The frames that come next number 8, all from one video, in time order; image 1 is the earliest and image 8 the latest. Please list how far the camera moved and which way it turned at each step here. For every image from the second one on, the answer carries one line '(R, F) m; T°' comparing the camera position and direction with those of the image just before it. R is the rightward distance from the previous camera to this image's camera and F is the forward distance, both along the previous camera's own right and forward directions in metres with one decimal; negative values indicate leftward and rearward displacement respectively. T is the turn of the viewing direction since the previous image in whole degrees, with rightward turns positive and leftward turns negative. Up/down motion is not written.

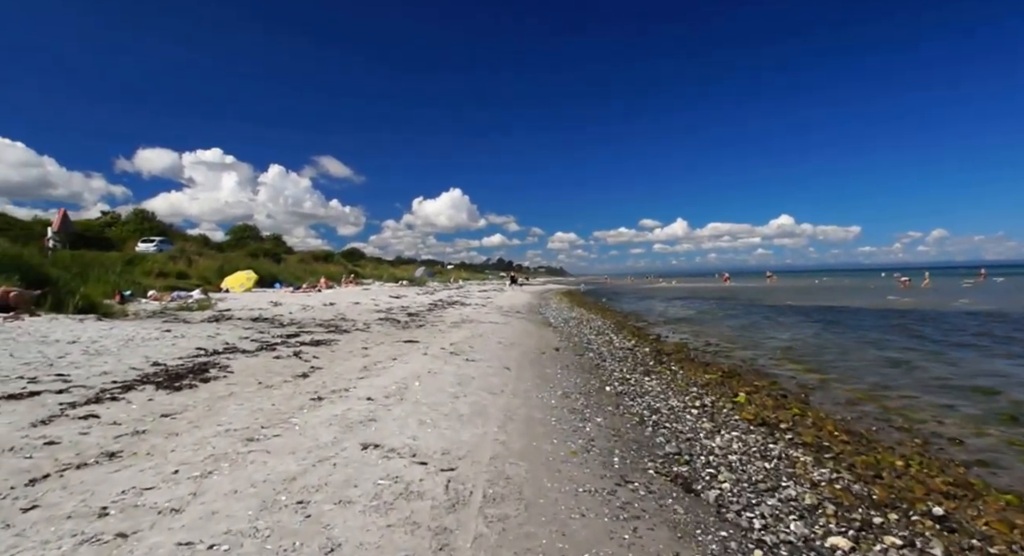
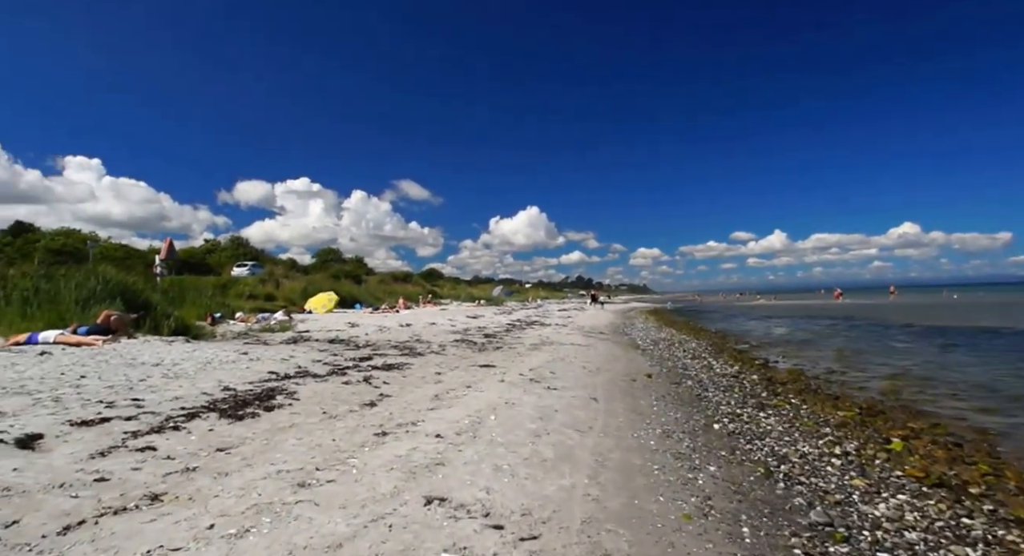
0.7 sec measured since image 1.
(-0.1, +1.0) m; -8°
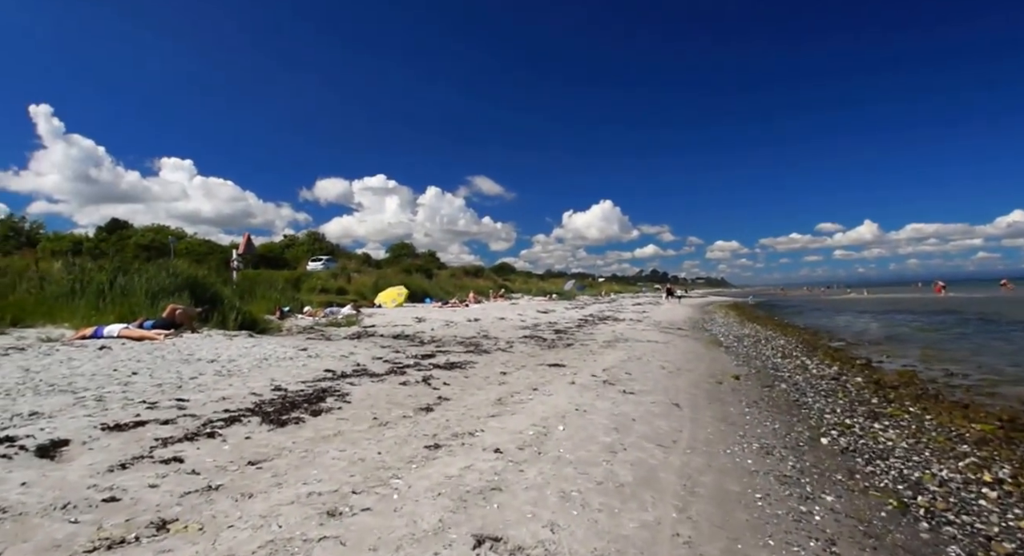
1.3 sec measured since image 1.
(0.0, +0.9) m; -7°
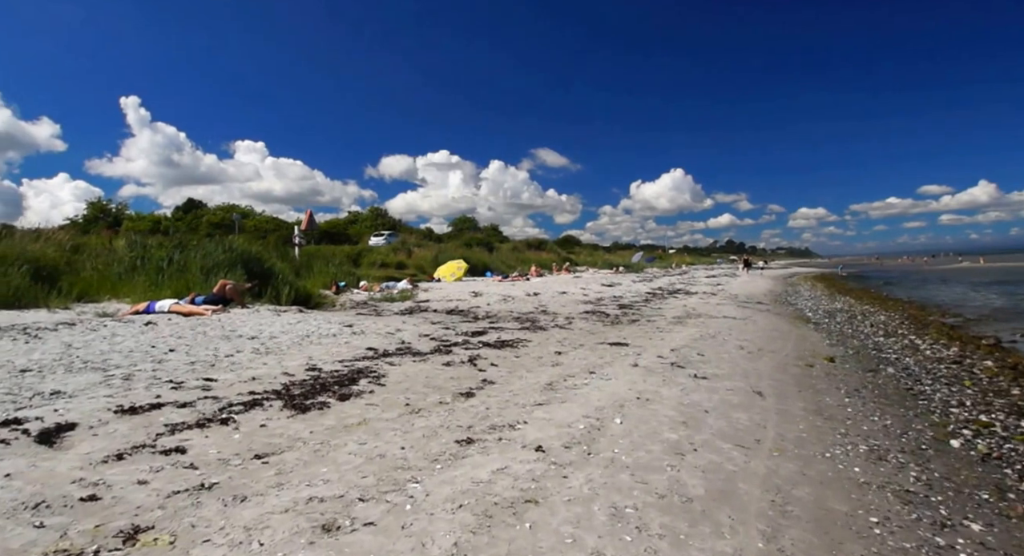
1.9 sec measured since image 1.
(+0.2, +0.9) m; -7°
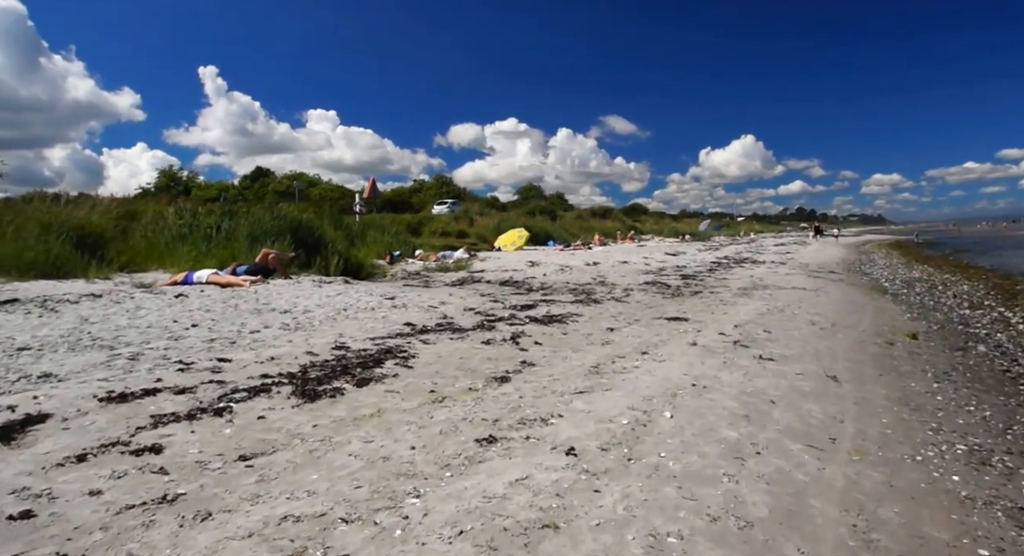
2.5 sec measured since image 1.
(+0.2, +0.7) m; -6°
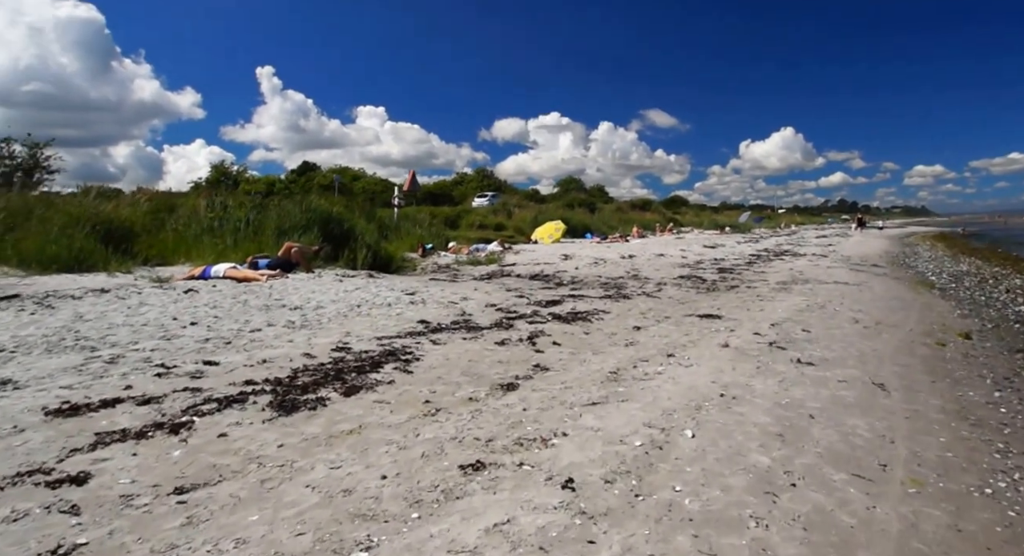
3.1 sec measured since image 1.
(+0.3, +0.6) m; -4°
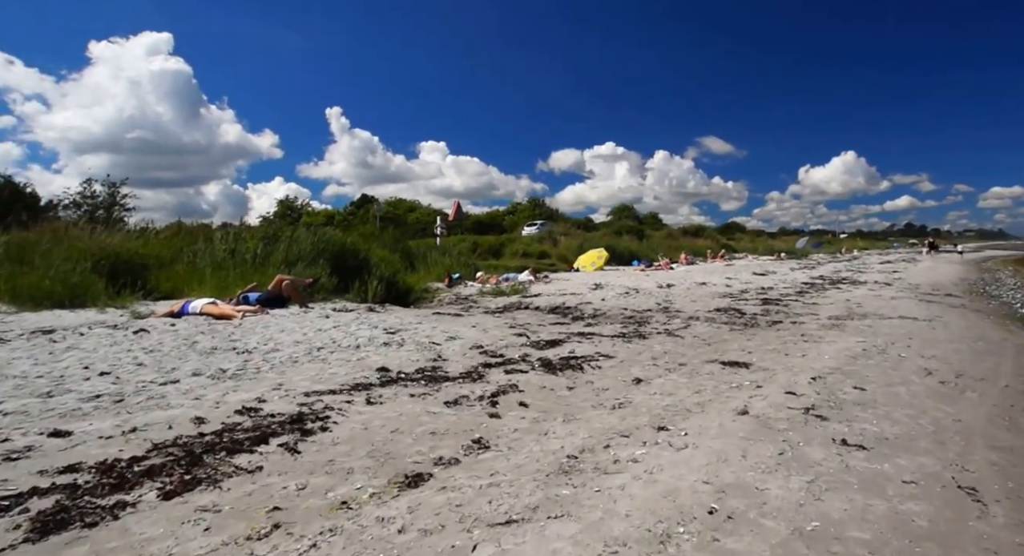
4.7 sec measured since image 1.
(+1.0, +1.4) m; -5°
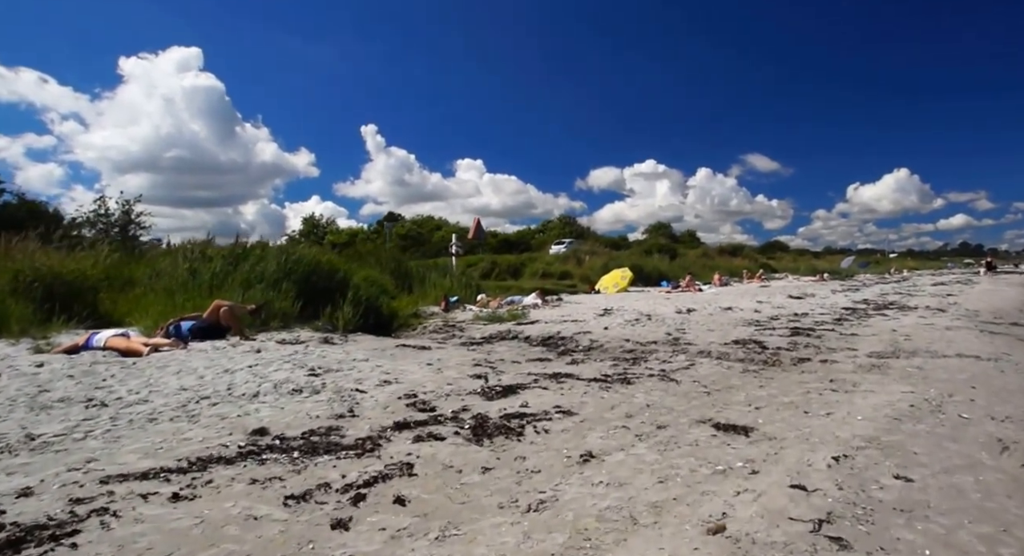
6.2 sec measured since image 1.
(+1.2, +1.7) m; -4°
